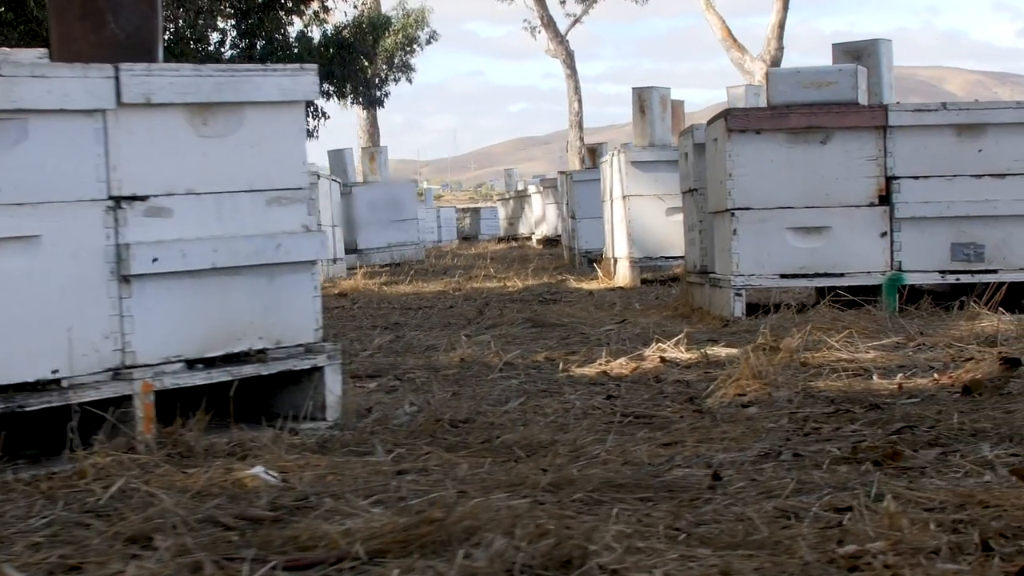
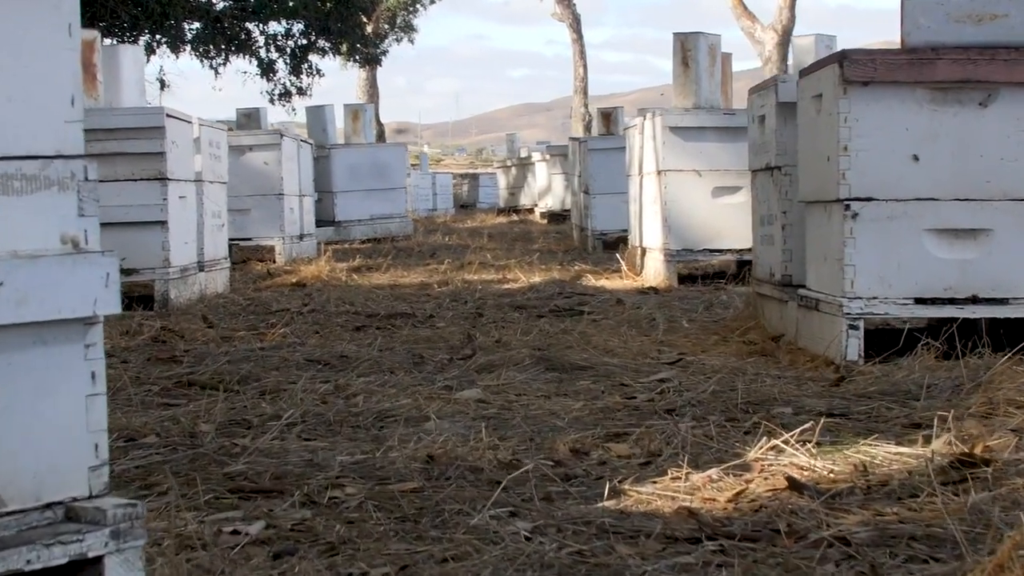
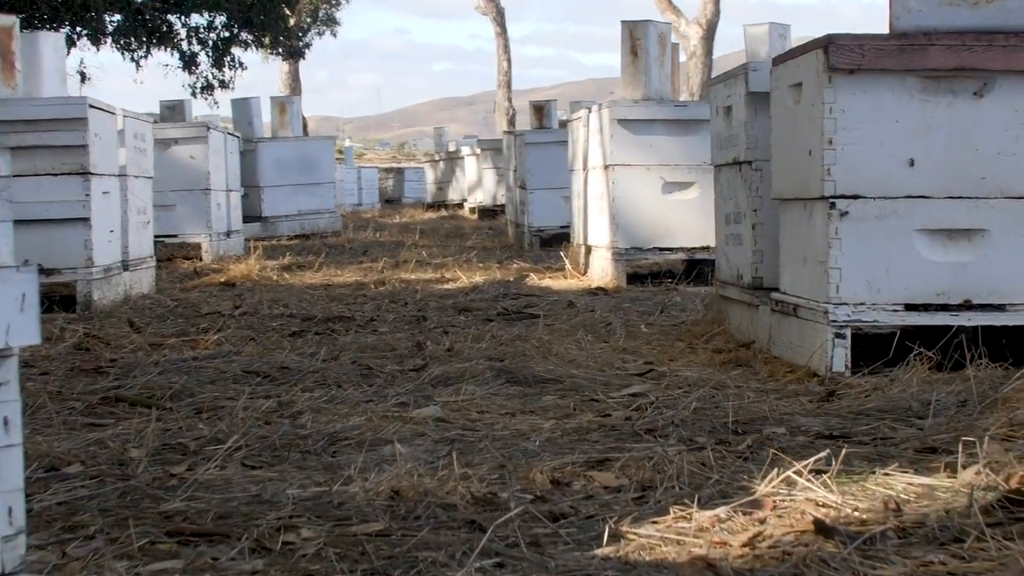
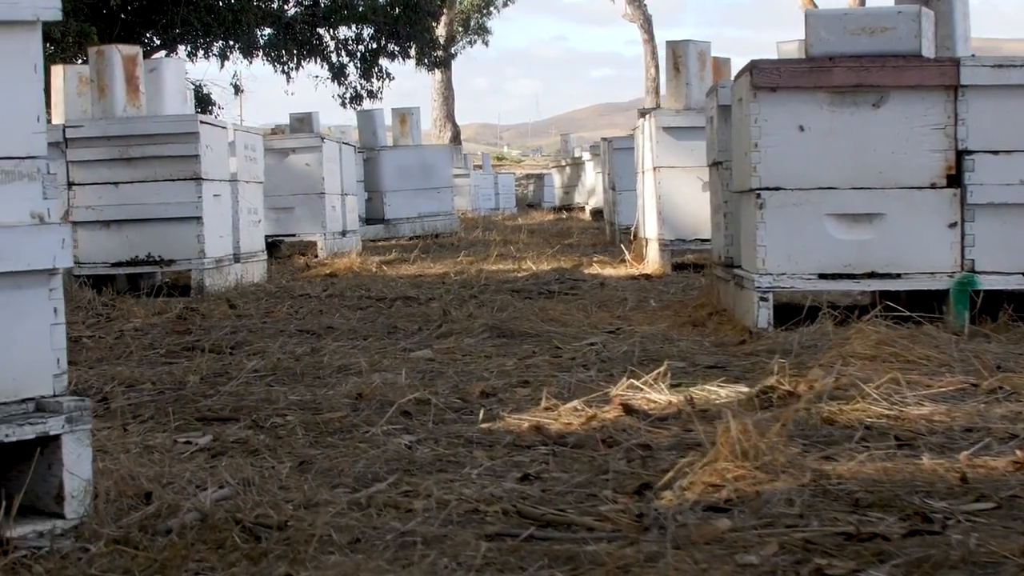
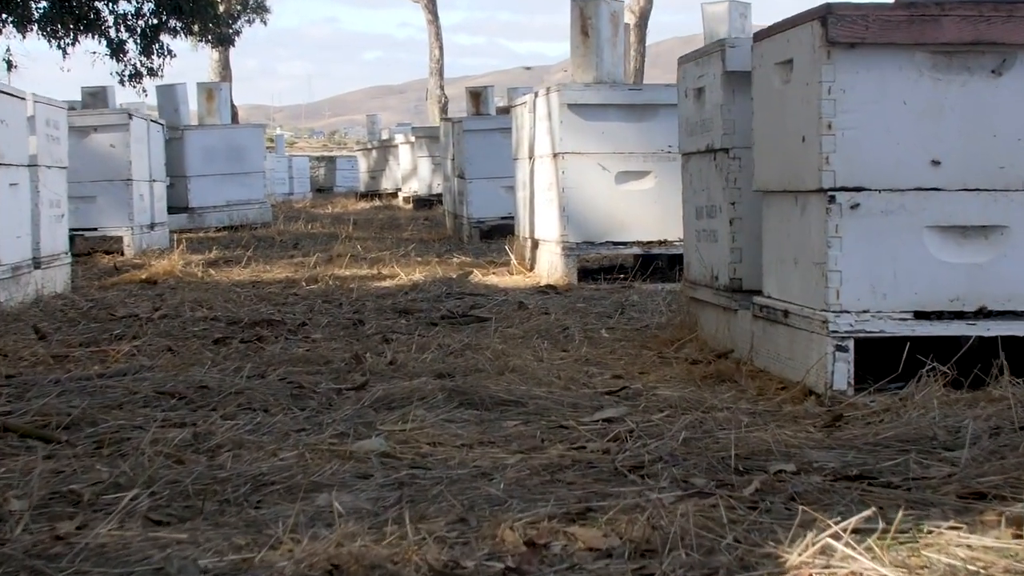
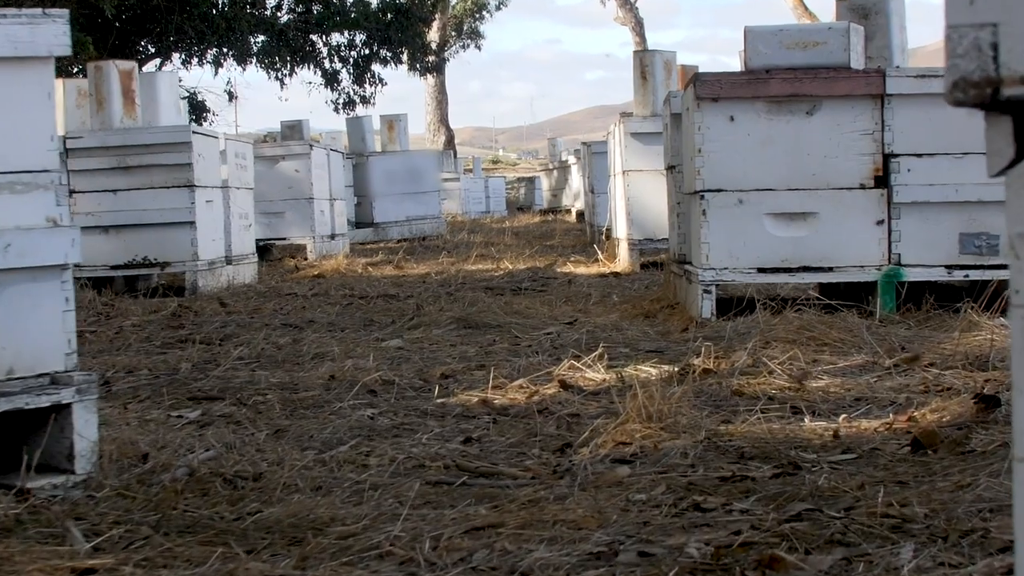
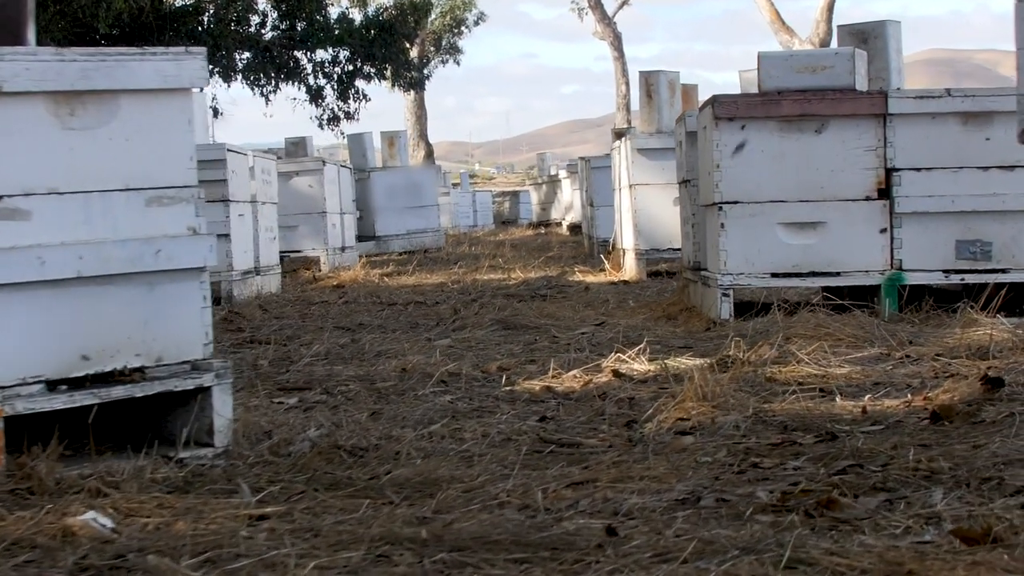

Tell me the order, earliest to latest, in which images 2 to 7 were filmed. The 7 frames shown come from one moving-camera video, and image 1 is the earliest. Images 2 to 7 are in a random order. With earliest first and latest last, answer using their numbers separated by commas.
7, 6, 4, 2, 3, 5
